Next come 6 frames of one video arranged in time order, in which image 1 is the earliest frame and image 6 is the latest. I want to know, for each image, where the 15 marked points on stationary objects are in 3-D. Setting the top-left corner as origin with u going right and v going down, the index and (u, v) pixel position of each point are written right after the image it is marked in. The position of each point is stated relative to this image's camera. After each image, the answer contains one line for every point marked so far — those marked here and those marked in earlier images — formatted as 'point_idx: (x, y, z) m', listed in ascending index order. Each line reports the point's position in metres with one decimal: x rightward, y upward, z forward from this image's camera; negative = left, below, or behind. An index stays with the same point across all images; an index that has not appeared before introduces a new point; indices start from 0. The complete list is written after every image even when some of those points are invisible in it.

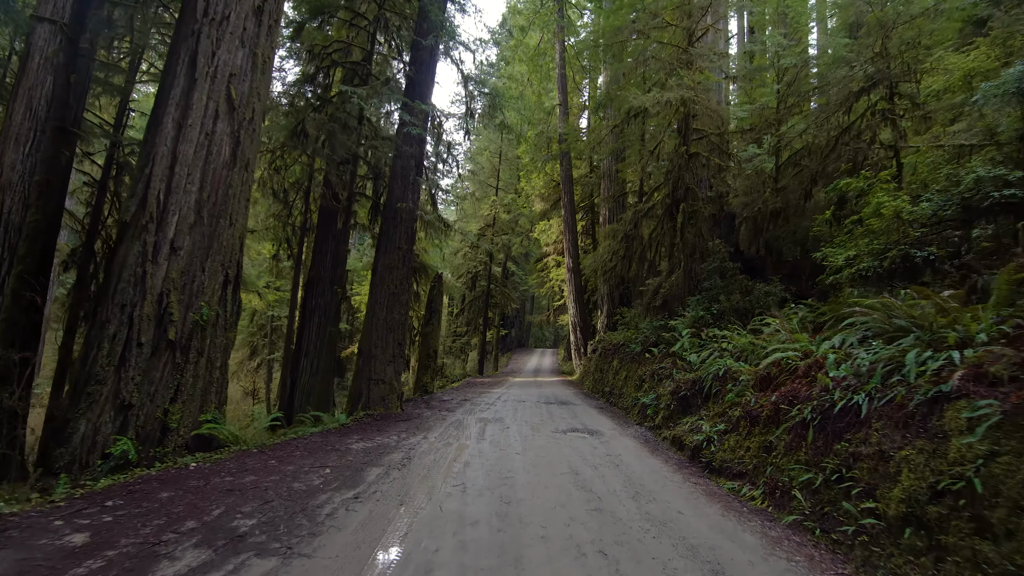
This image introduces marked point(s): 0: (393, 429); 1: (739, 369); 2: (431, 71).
0: (-1.4, -1.7, +6.1) m
1: (+2.5, -0.9, +5.5) m
2: (-1.3, +3.6, +8.3) m
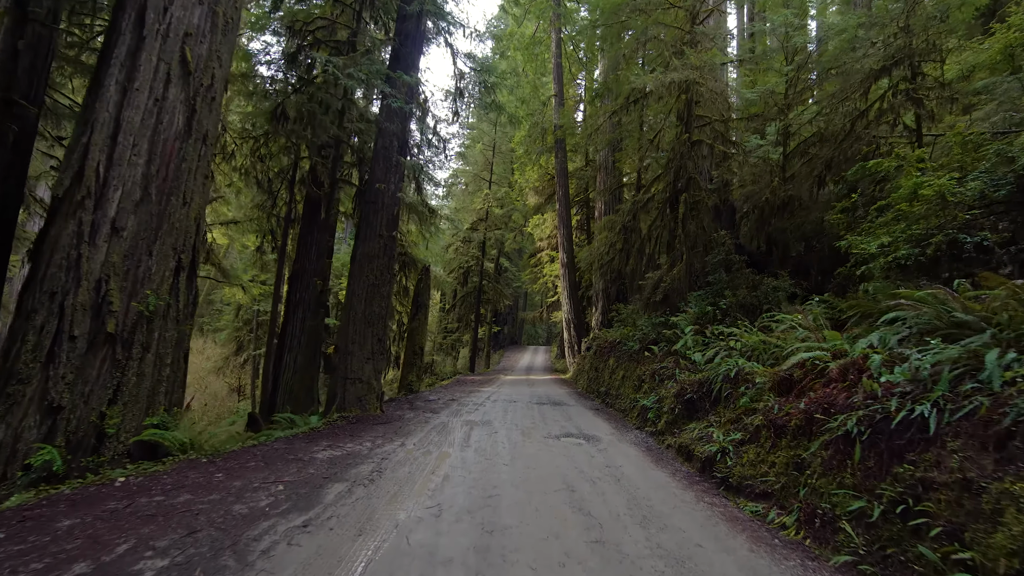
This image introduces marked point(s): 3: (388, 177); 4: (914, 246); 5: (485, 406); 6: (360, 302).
0: (-1.6, -1.6, +5.5) m
1: (+2.4, -0.8, +4.9) m
2: (-1.4, +3.7, +7.7) m
3: (-1.8, +1.6, +7.1) m
4: (+3.5, +0.4, +4.3) m
5: (-0.5, -2.0, +8.7) m
6: (-2.0, -0.2, +6.8) m
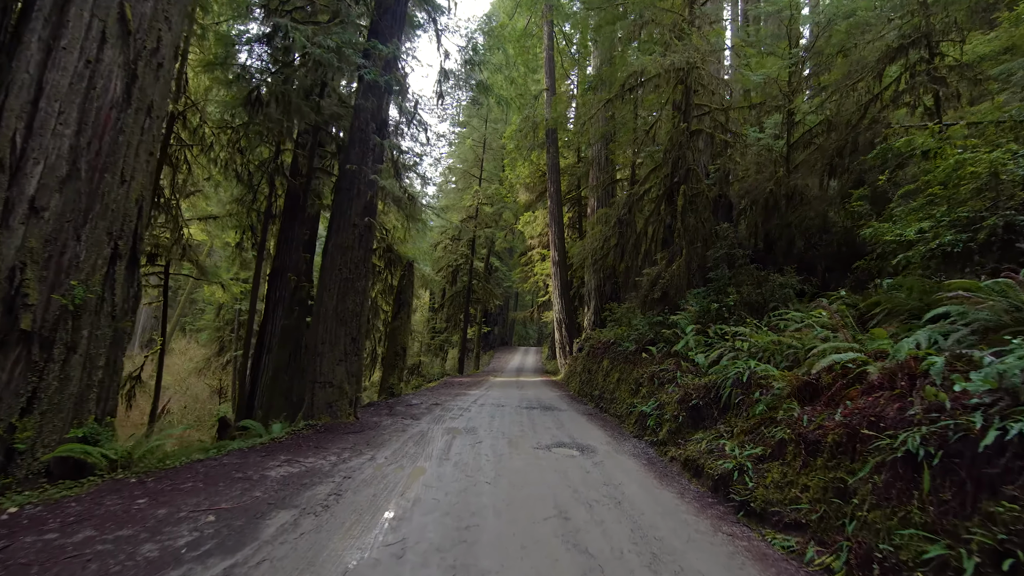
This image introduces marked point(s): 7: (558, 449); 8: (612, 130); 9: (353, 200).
0: (-1.7, -1.5, +4.9) m
1: (+2.2, -0.8, +4.4) m
2: (-1.6, +3.8, +7.1) m
3: (-1.9, +1.6, +6.5) m
4: (+3.4, +0.4, +3.8) m
5: (-0.7, -2.0, +8.1) m
6: (-2.2, -0.1, +6.2) m
7: (+0.5, -1.7, +5.2) m
8: (+2.5, +3.9, +12.5) m
9: (-2.0, +1.1, +6.4) m
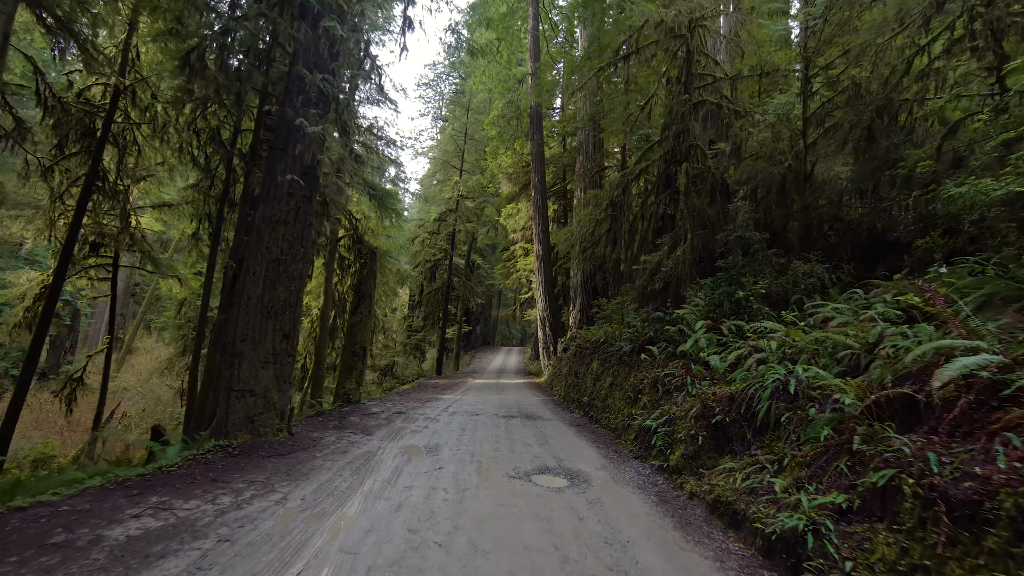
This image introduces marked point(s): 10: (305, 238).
0: (-1.9, -1.4, +3.6) m
1: (+2.0, -0.6, +3.3) m
2: (-1.9, +3.9, +5.8) m
3: (-2.2, +1.8, +5.3) m
4: (+3.2, +0.6, +2.7) m
5: (-1.0, -1.8, +6.8) m
6: (-2.5, 0.0, +4.9) m
7: (+0.2, -1.5, +4.0) m
8: (+2.0, +4.0, +11.3) m
9: (-2.3, +1.3, +5.2) m
10: (-2.2, +0.5, +5.3) m
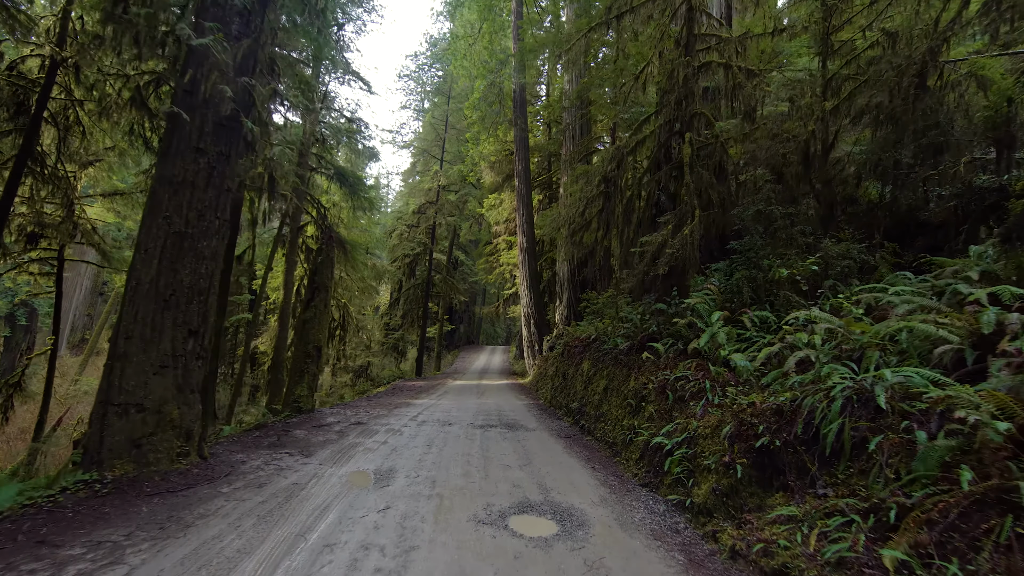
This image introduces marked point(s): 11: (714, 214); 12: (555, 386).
0: (-2.1, -1.2, +2.5) m
1: (+1.9, -0.5, +2.2) m
2: (-2.1, +4.1, +4.7) m
3: (-2.4, +1.9, +4.1) m
4: (+3.0, +0.7, +1.7) m
5: (-1.3, -1.7, +5.7) m
6: (-2.7, +0.2, +3.7) m
7: (0.0, -1.4, +3.0) m
8: (+1.6, +4.2, +10.3) m
9: (-2.5, +1.4, +4.0) m
10: (-2.4, +0.7, +4.2) m
11: (+2.4, +0.9, +6.1) m
12: (+0.8, -1.7, +9.0) m
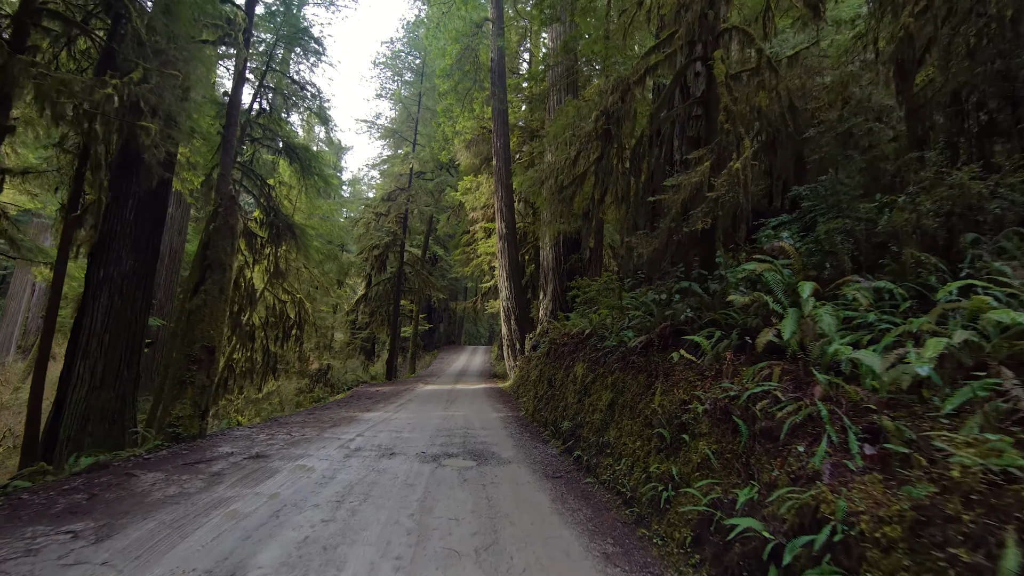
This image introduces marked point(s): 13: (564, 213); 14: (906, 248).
0: (-2.3, -1.0, +0.5) m
1: (+1.7, -0.2, +0.4) m
2: (-2.4, +4.3, +2.7) m
3: (-2.7, +2.2, +2.1) m
4: (+2.8, +1.0, -0.1) m
5: (-1.6, -1.5, +3.8) m
6: (-2.9, +0.4, +1.8) m
7: (-0.2, -1.1, +1.0) m
8: (+1.1, +4.4, +8.4) m
9: (-2.8, +1.7, +2.0) m
10: (-2.7, +0.9, +2.2) m
11: (+2.1, +1.1, +4.2) m
12: (+0.4, -1.5, +7.1) m
13: (+0.8, +1.2, +7.4) m
14: (+2.3, +0.2, +3.0) m
